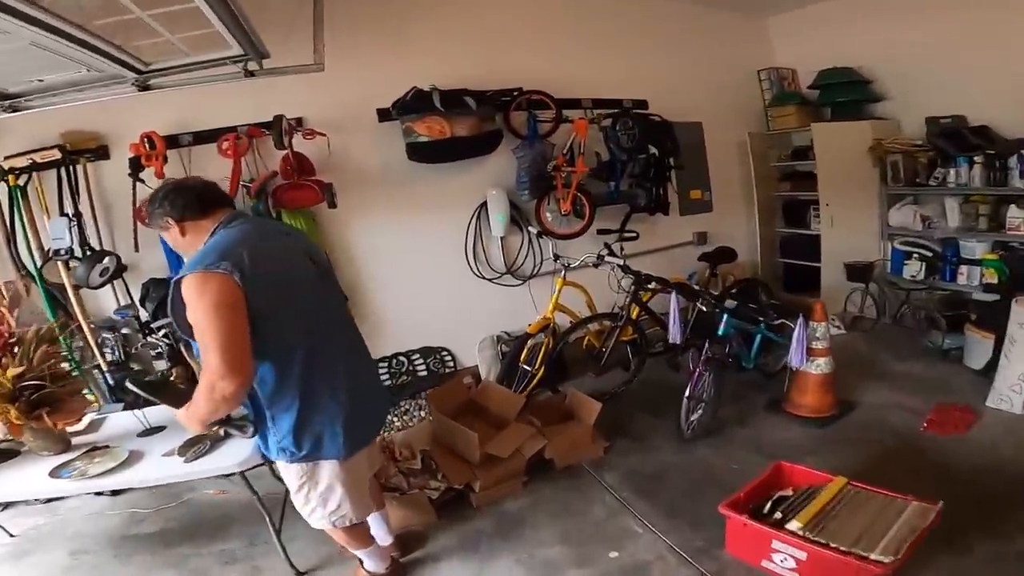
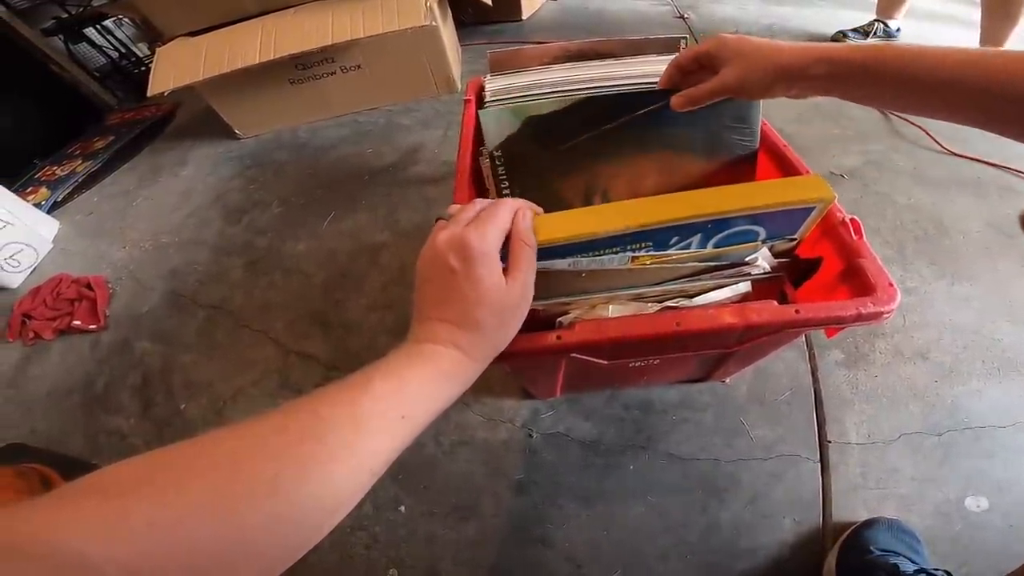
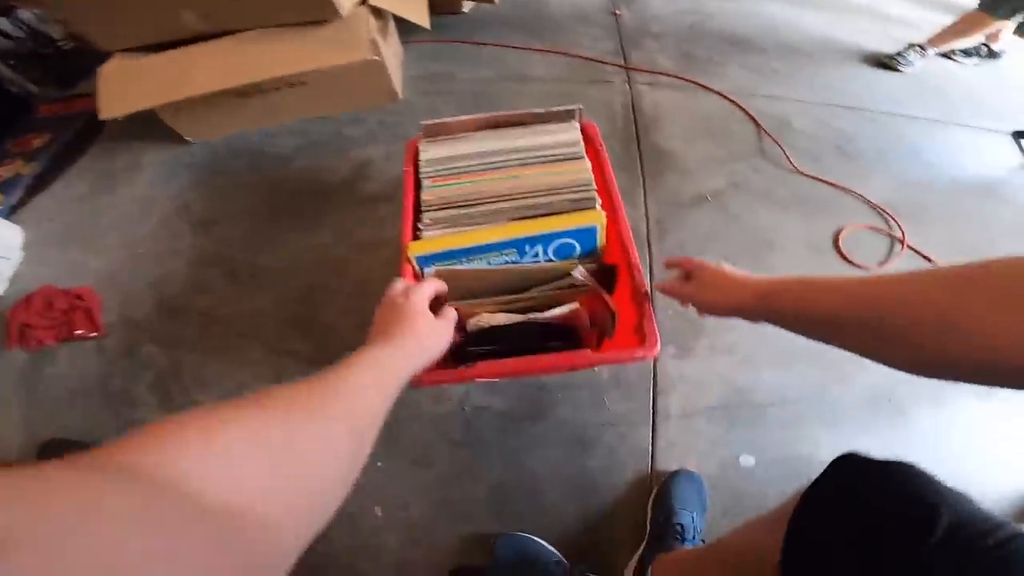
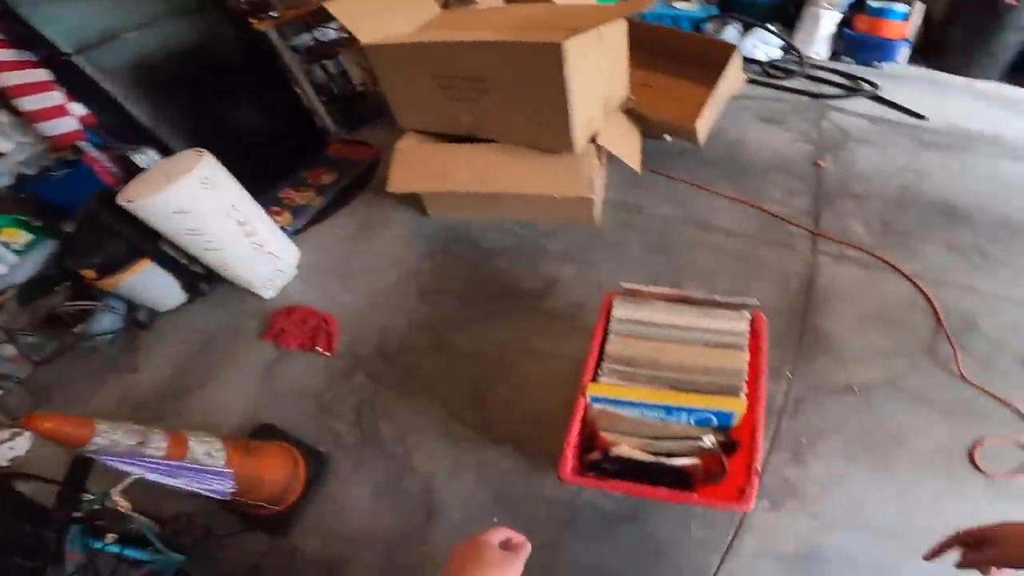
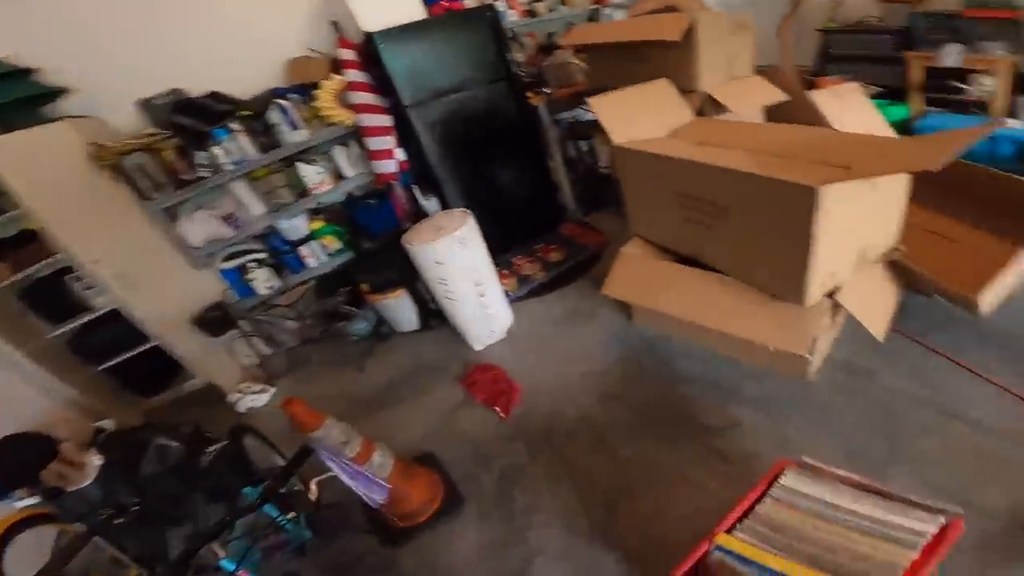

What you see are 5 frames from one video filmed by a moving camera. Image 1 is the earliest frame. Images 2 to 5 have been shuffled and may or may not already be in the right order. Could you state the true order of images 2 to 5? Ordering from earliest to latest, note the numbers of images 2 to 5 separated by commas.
5, 4, 3, 2
